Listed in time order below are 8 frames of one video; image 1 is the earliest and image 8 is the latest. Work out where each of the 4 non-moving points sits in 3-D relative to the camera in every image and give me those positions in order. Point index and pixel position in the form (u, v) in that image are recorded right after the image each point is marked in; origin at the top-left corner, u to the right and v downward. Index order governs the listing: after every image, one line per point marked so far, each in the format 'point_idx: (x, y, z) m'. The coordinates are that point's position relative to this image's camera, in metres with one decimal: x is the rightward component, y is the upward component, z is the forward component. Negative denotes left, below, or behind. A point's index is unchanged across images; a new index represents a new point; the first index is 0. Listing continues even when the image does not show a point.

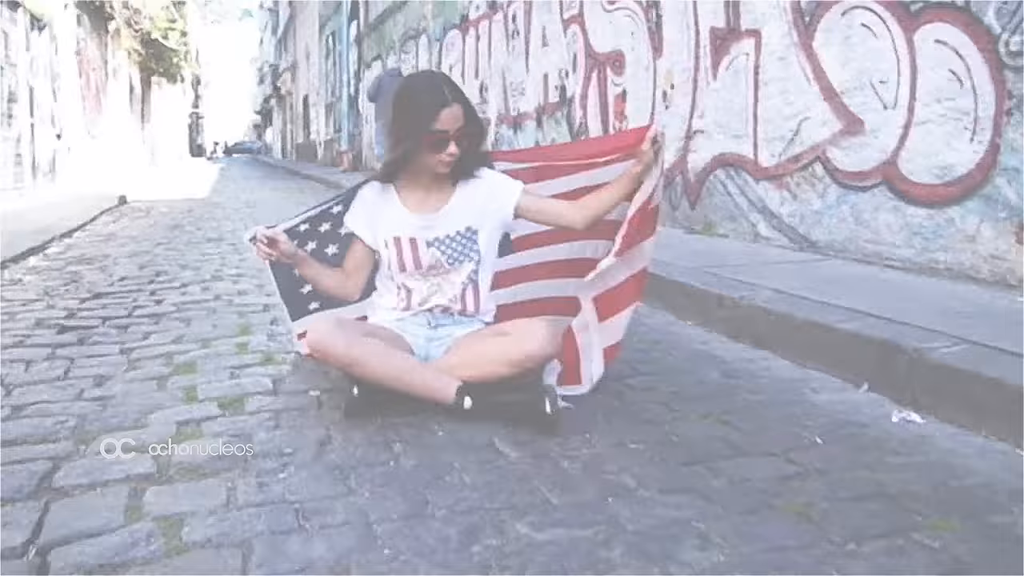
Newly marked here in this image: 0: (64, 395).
0: (-1.6, -0.4, +3.5) m
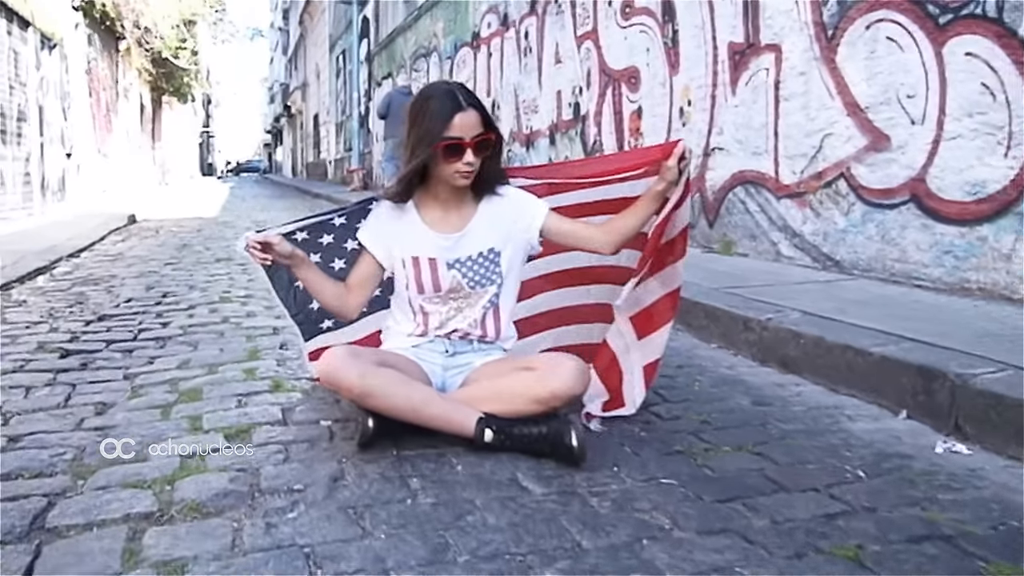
0: (-1.5, -0.5, +3.4) m
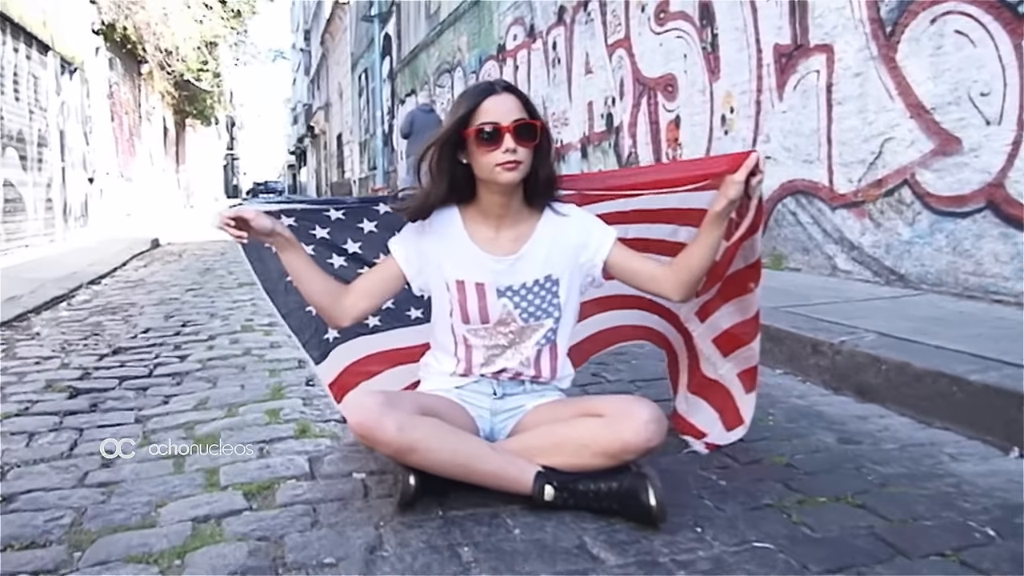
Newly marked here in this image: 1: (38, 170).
0: (-1.4, -0.6, +3.0) m
1: (-5.8, +1.4, +11.9) m
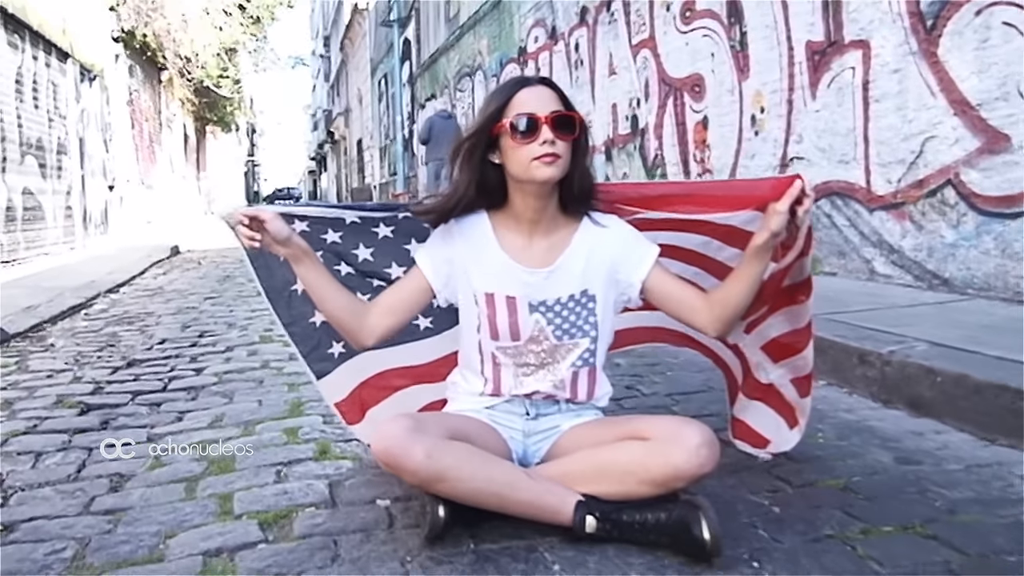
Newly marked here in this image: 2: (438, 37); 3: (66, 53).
0: (-1.3, -0.6, +2.8) m
1: (-5.5, +1.3, +11.8) m
2: (-1.5, +5.1, +19.9) m
3: (-5.6, +3.0, +12.2) m
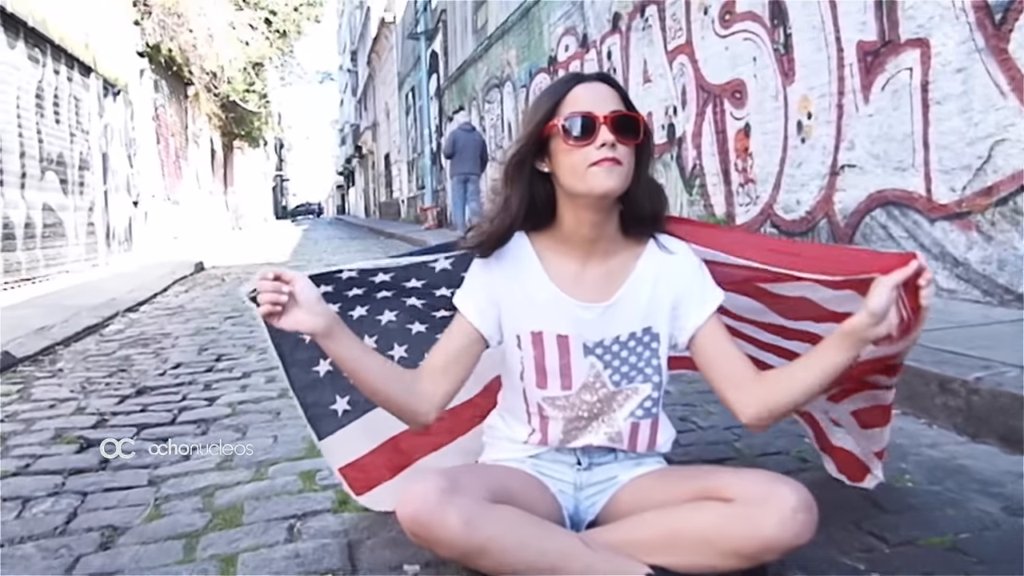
0: (-1.1, -0.7, +2.4) m
1: (-5.2, +1.1, +11.6) m
2: (-0.9, +4.8, +19.6) m
3: (-5.2, +2.7, +12.0) m
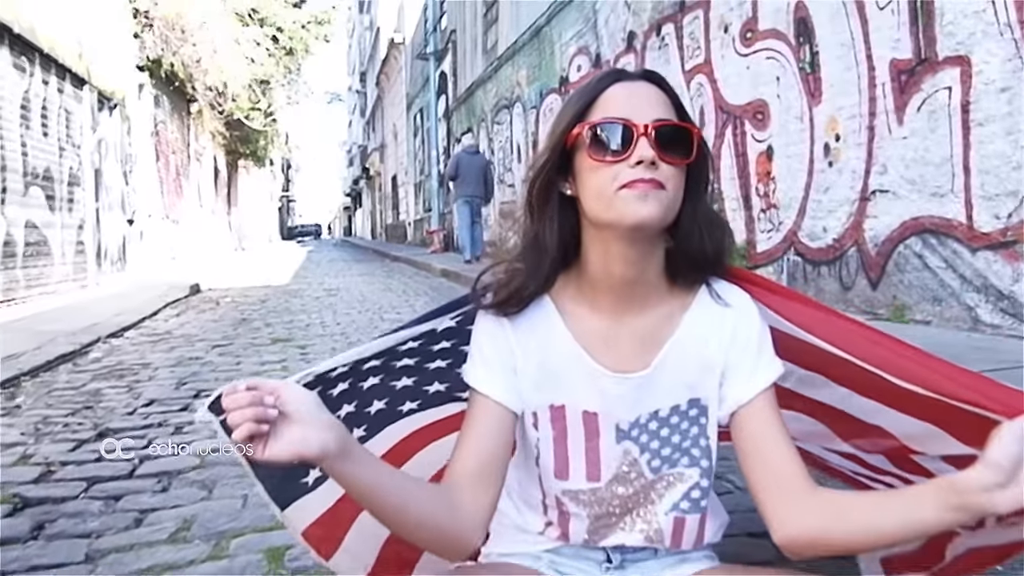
0: (-1.1, -0.8, +2.0) m
1: (-5.1, +0.9, +11.2) m
2: (-0.7, +4.3, +19.3) m
3: (-5.1, +2.5, +11.7) m
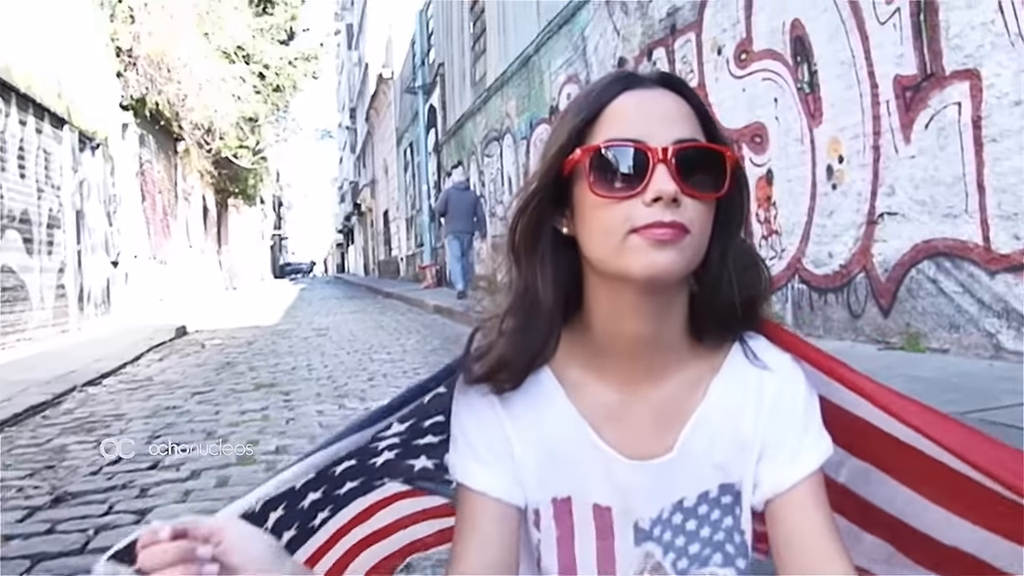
0: (-1.1, -0.9, +1.6) m
1: (-5.1, +0.4, +10.8) m
2: (-0.9, +3.6, +19.1) m
3: (-5.2, +2.0, +11.4) m
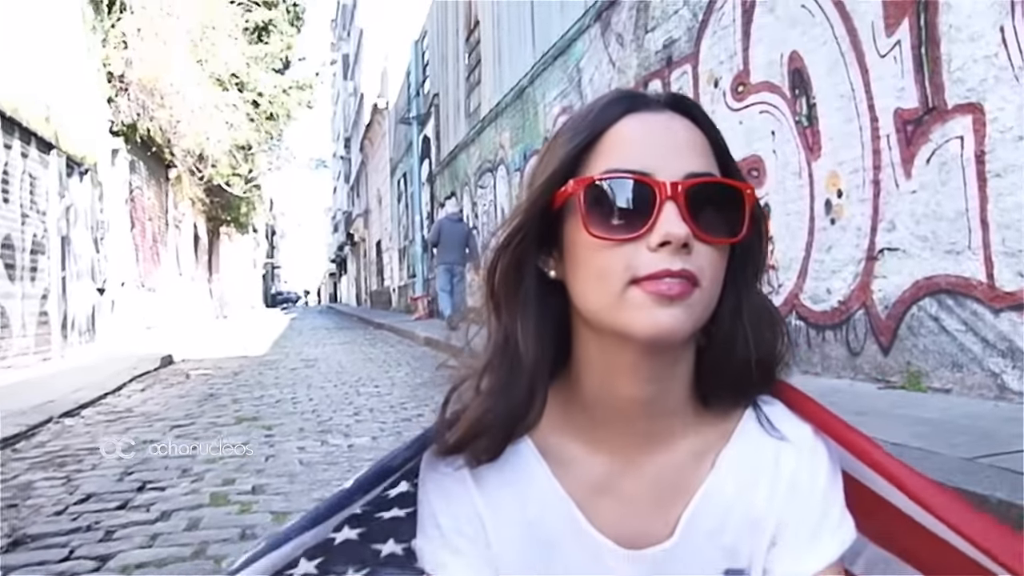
0: (-1.2, -0.9, +1.4) m
1: (-5.2, +0.1, +10.6) m
2: (-1.1, +3.0, +19.0) m
3: (-5.3, +1.6, +11.2) m
